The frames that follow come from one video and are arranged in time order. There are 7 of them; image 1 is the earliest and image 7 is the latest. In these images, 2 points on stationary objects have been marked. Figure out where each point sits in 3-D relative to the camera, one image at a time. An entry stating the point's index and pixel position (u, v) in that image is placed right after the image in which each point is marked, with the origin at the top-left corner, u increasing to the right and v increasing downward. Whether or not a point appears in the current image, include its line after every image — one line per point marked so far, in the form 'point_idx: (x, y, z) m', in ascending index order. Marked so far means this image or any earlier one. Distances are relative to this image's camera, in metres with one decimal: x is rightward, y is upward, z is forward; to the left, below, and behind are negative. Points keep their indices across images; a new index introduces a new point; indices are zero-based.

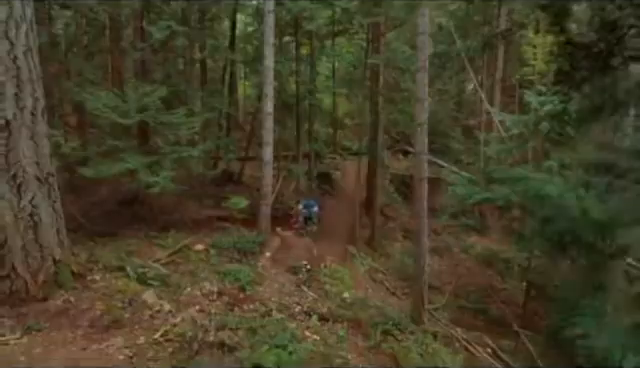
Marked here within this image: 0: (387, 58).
0: (+3.5, +6.2, +17.2) m
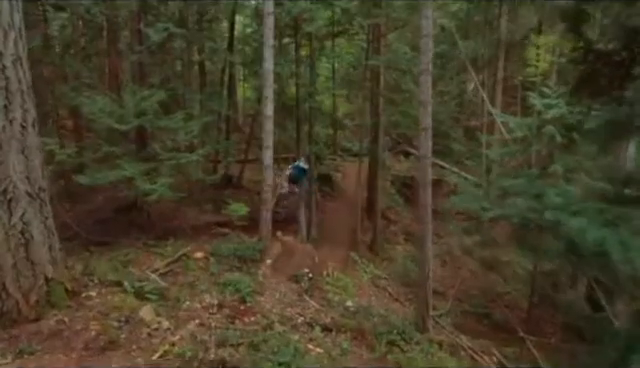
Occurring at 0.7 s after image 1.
0: (+3.5, +6.0, +16.9) m
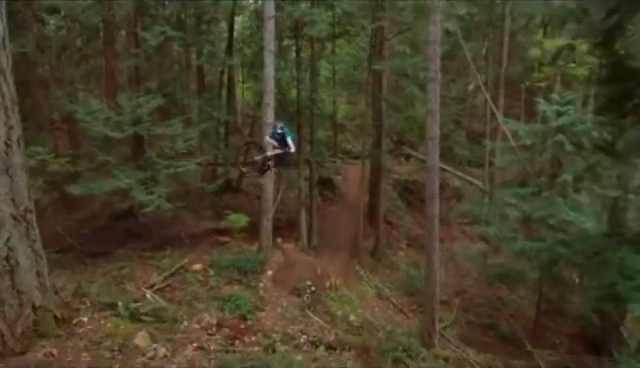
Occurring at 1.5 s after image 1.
0: (+3.6, +5.7, +16.5) m
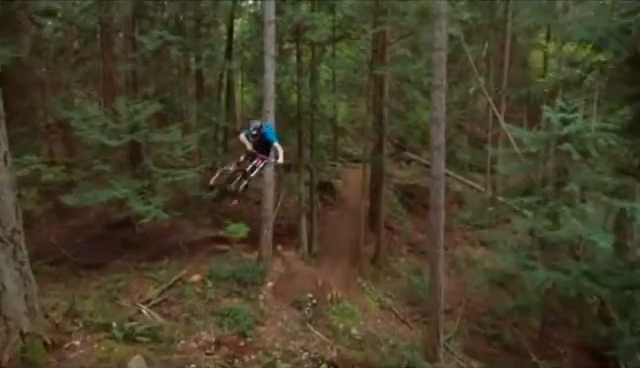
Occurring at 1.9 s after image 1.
0: (+3.6, +5.4, +16.2) m
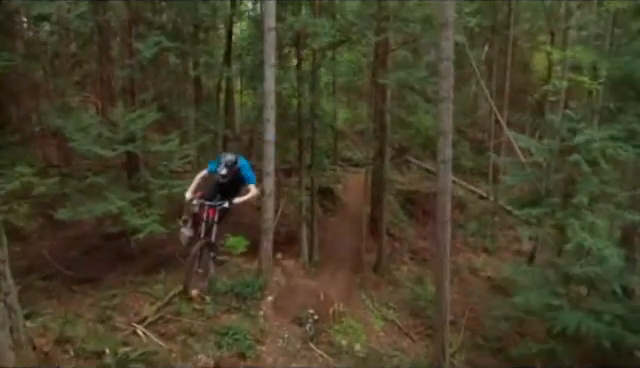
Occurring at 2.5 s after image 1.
0: (+3.7, +5.0, +15.9) m
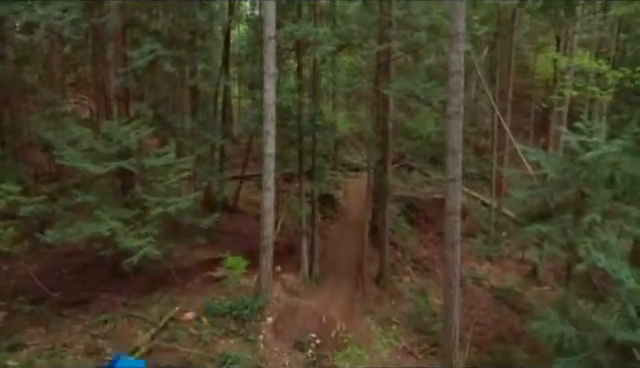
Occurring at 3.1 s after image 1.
0: (+3.7, +4.4, +15.4) m
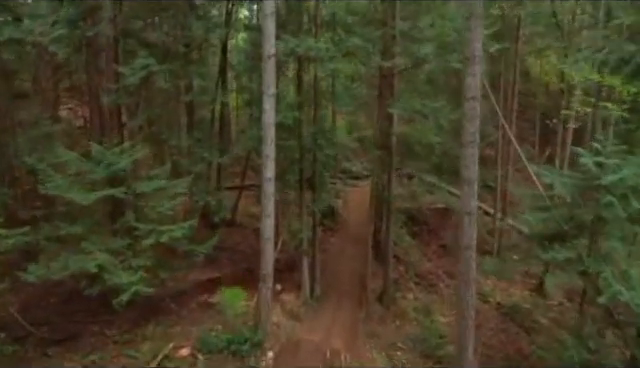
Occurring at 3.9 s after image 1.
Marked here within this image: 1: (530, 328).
0: (+3.8, +3.6, +14.7) m
1: (+10.4, -7.1, +17.0) m
